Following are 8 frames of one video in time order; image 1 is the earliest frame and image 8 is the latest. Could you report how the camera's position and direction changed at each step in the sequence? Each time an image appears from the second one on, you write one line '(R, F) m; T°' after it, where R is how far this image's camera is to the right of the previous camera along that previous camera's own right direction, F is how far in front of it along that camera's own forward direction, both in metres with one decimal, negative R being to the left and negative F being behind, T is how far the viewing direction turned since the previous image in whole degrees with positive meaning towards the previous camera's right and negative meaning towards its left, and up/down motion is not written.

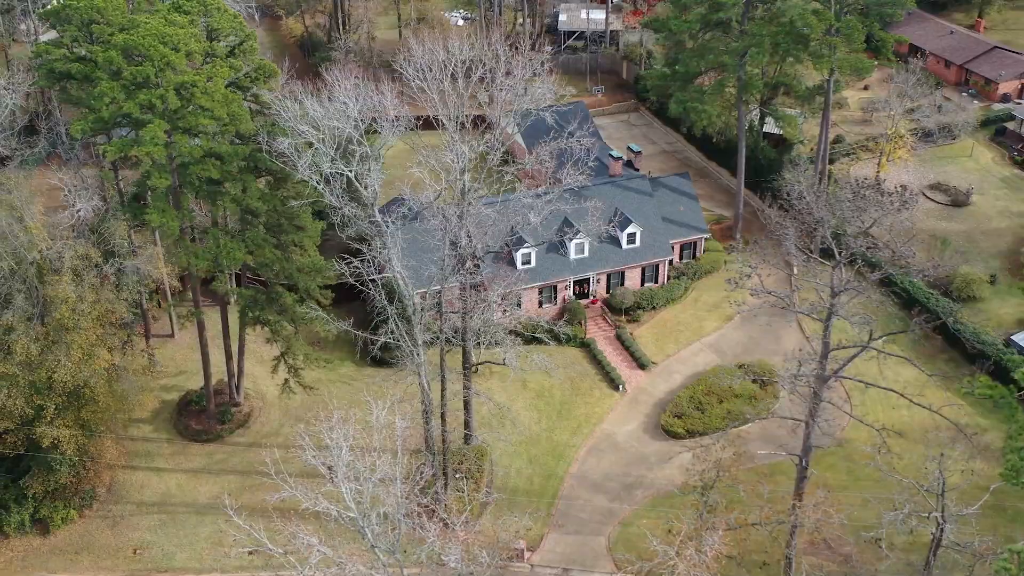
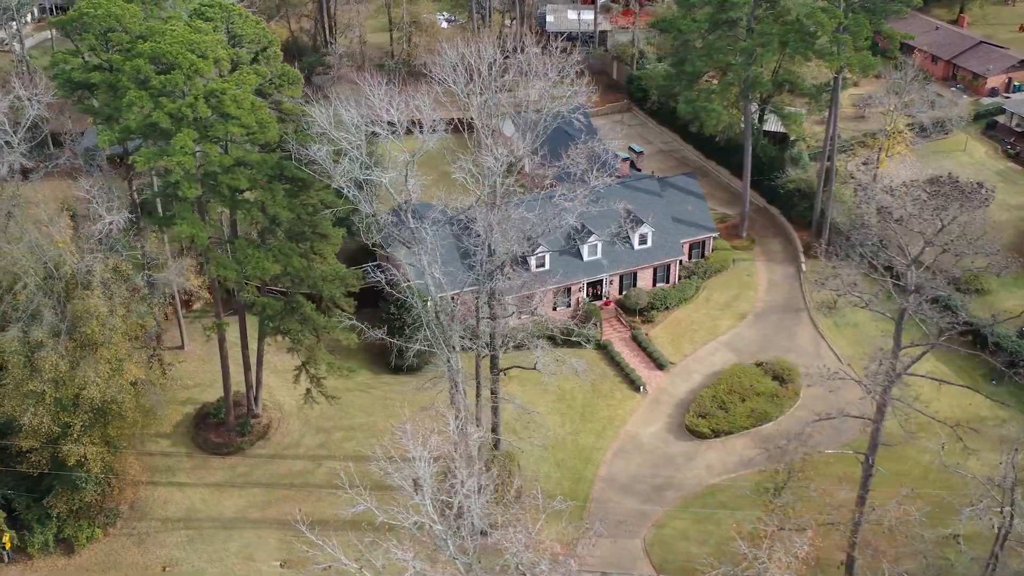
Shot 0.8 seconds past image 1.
(-1.7, +0.2) m; +2°
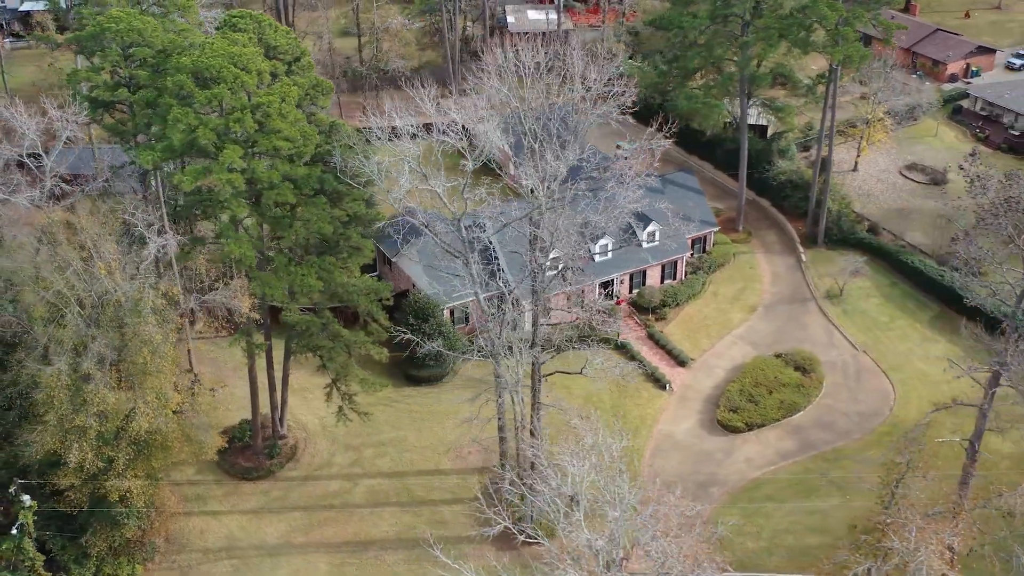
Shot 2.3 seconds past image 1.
(-3.2, +0.5) m; +5°
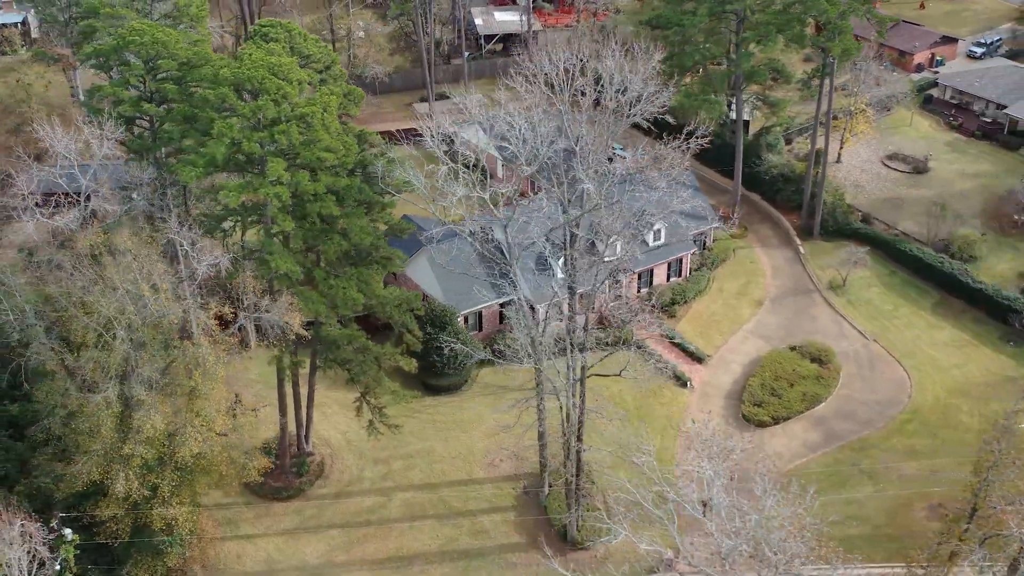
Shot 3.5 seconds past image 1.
(-2.6, +0.4) m; +4°
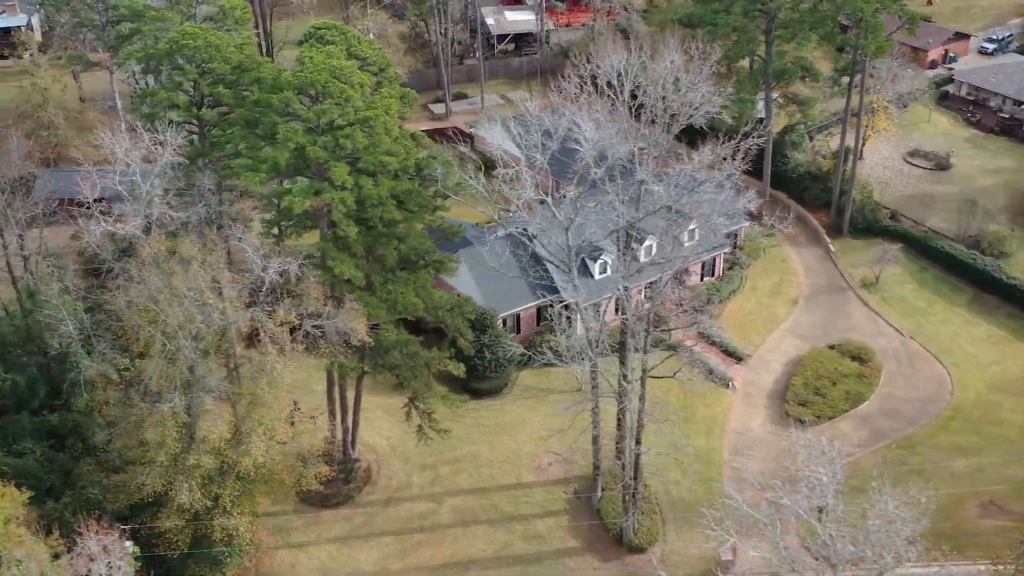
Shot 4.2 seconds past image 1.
(-1.7, +0.2) m; +1°
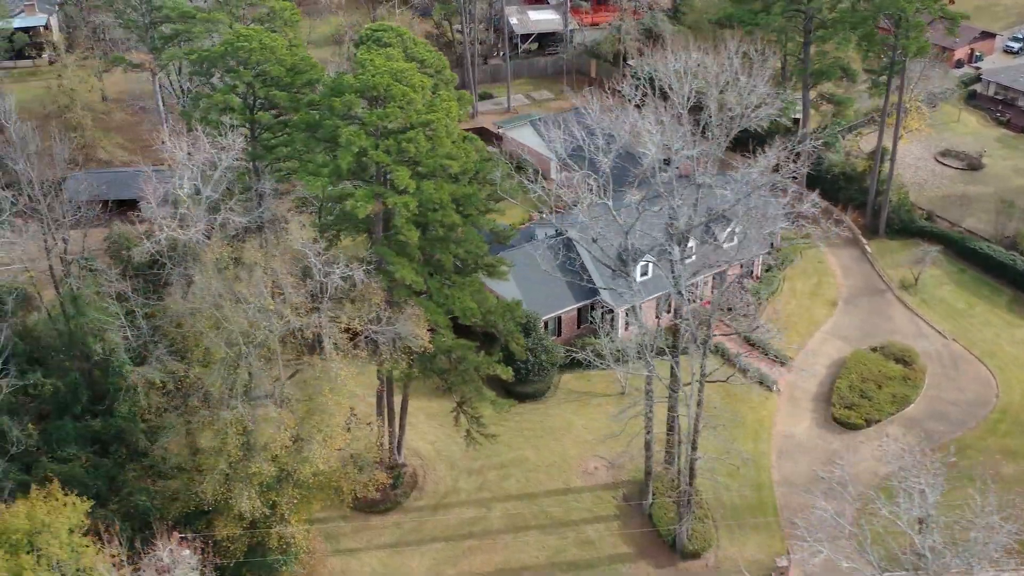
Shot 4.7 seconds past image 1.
(-1.3, +0.3) m; 0°
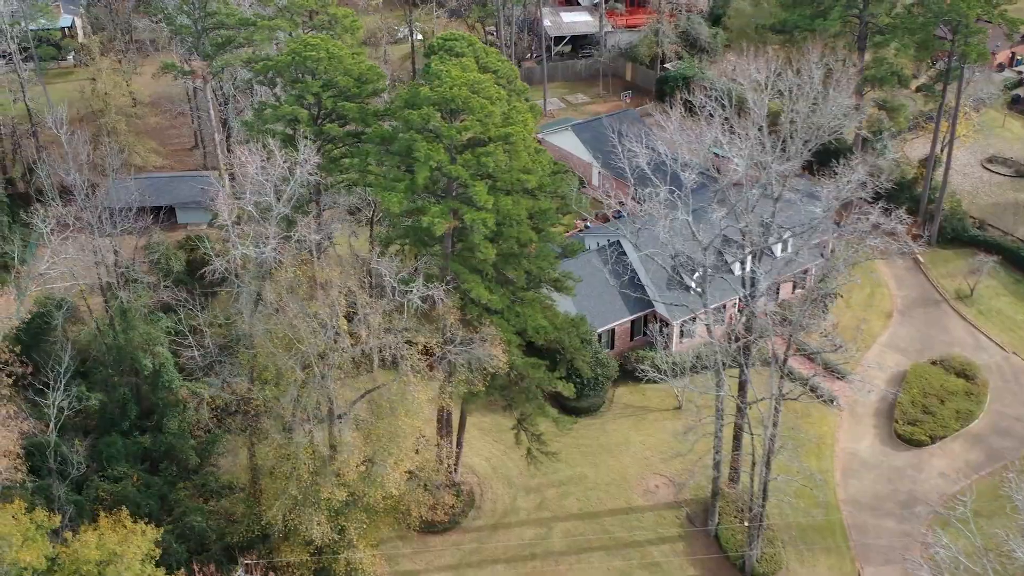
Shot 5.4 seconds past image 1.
(-1.5, +0.7) m; 0°
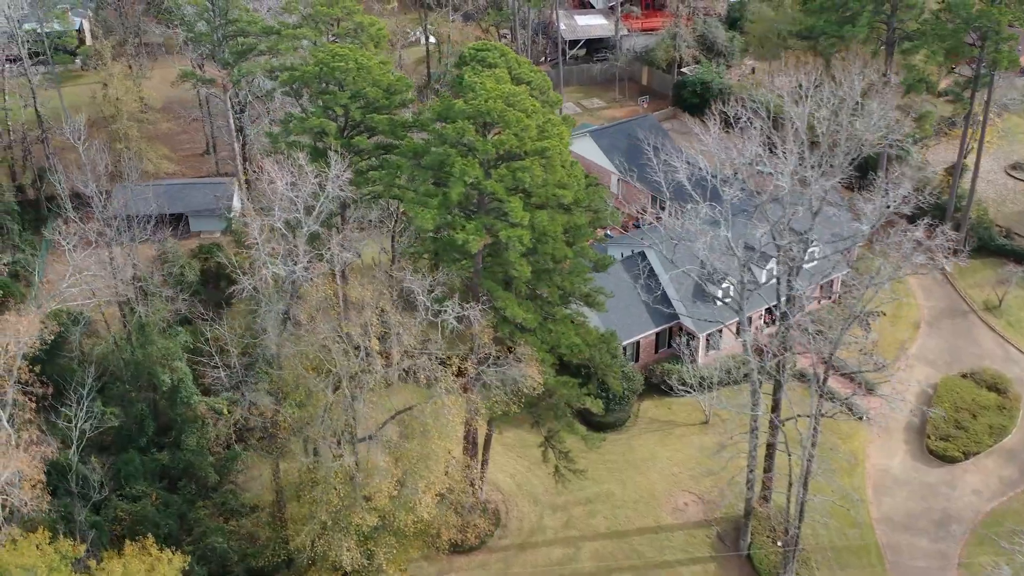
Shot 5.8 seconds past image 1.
(-0.7, +0.6) m; 0°
